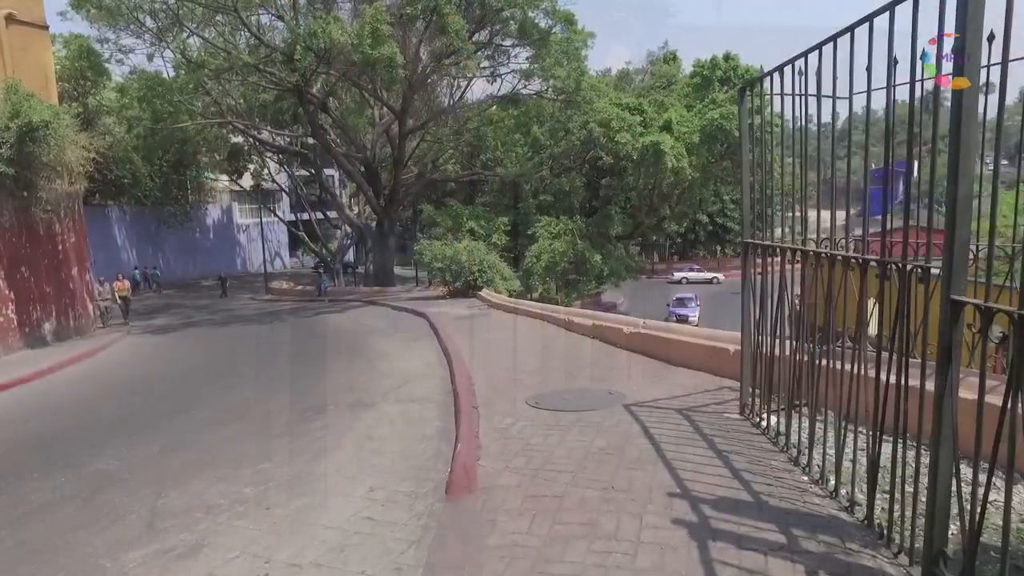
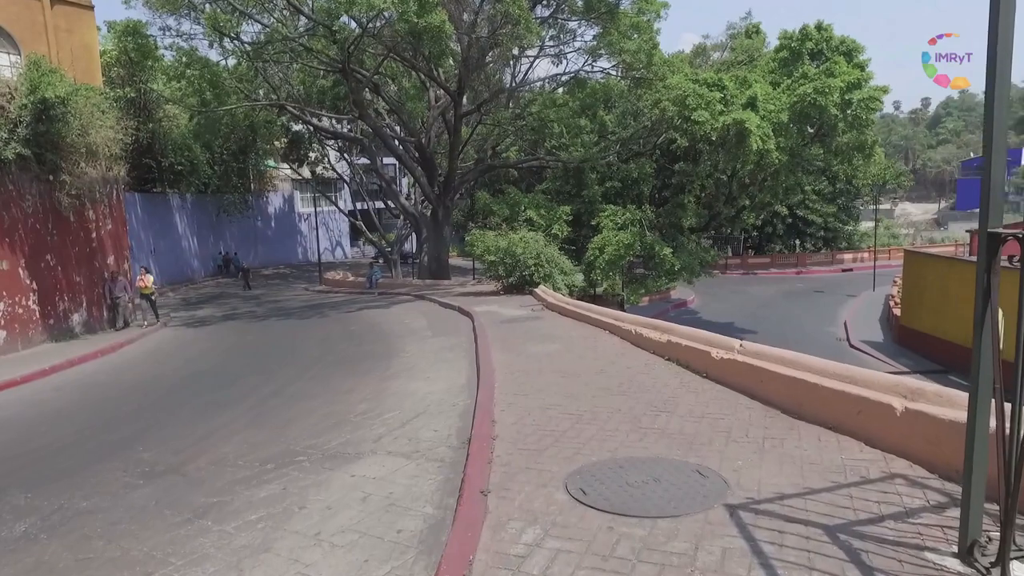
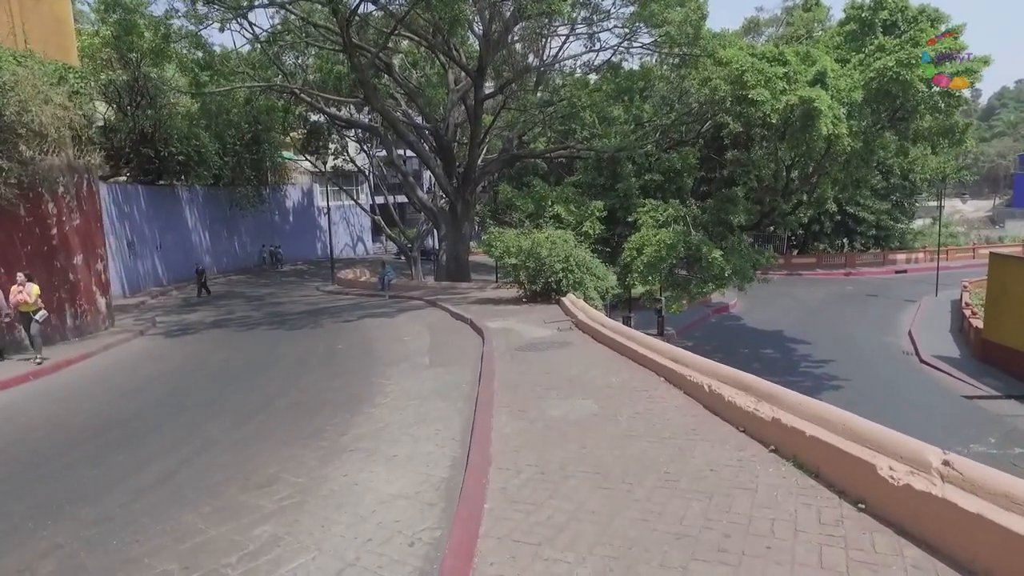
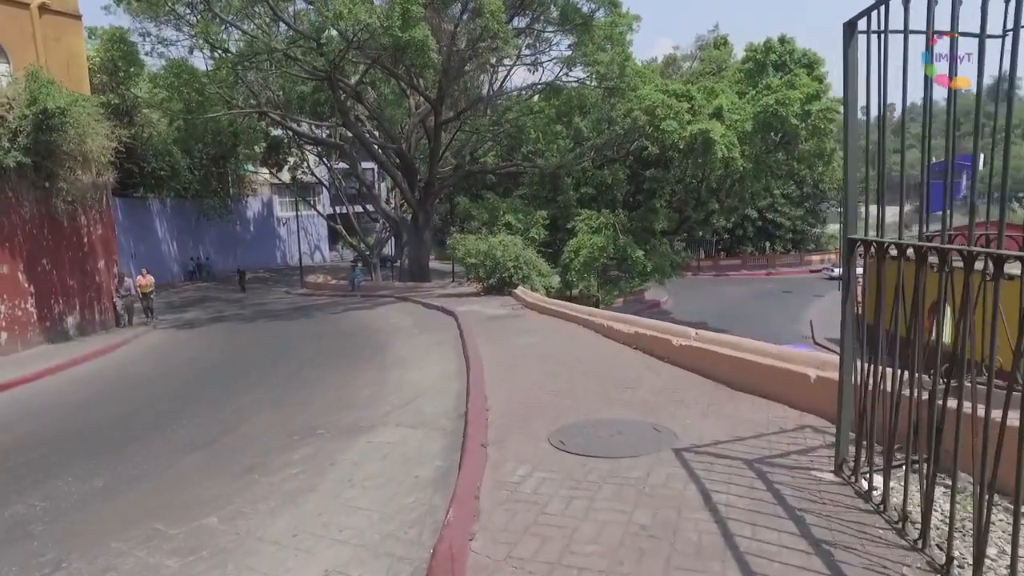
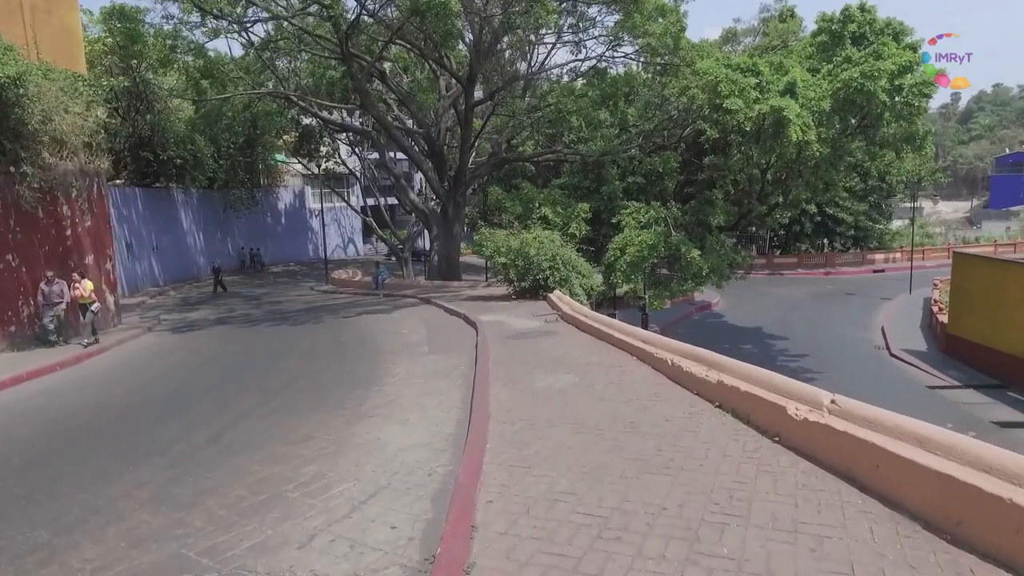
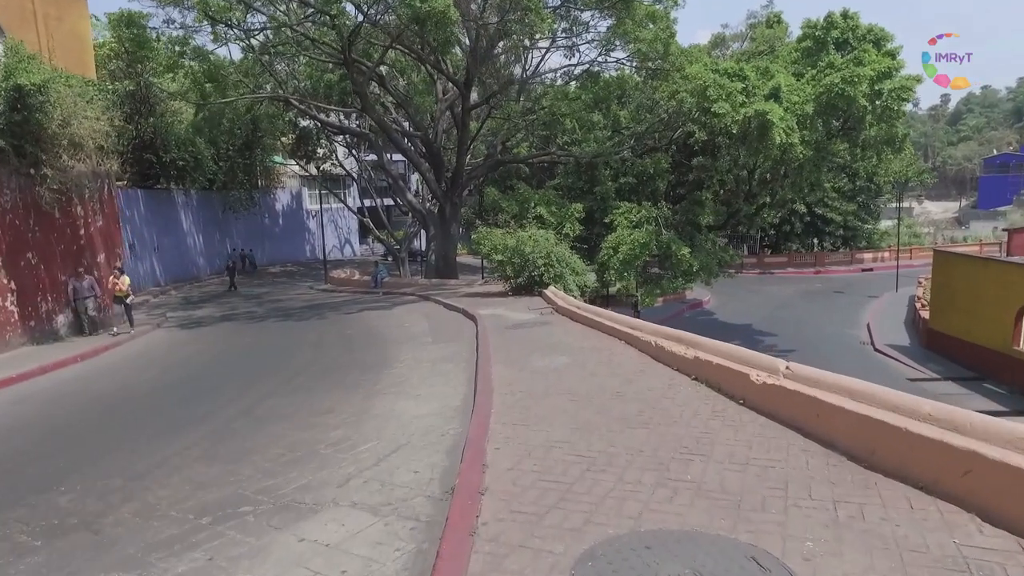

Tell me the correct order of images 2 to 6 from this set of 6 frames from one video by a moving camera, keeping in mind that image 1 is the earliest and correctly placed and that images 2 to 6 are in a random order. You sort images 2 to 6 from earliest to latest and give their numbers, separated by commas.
4, 2, 6, 5, 3
